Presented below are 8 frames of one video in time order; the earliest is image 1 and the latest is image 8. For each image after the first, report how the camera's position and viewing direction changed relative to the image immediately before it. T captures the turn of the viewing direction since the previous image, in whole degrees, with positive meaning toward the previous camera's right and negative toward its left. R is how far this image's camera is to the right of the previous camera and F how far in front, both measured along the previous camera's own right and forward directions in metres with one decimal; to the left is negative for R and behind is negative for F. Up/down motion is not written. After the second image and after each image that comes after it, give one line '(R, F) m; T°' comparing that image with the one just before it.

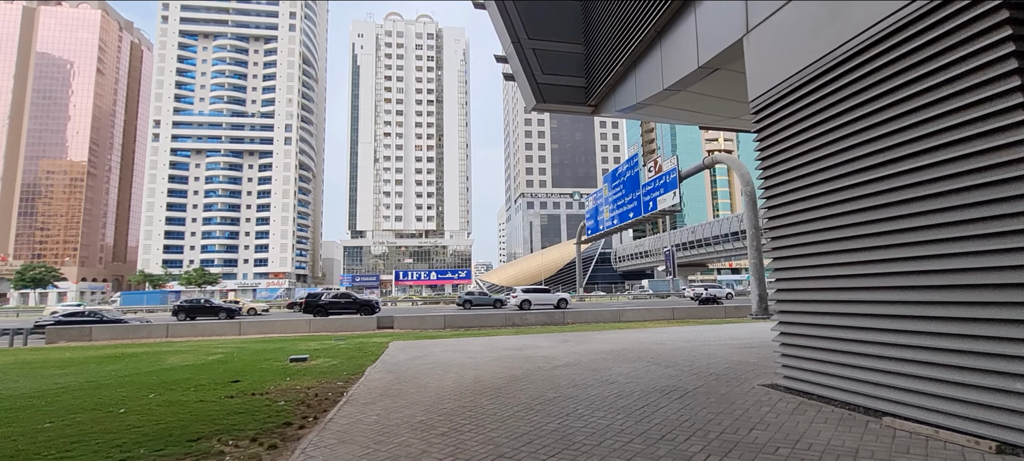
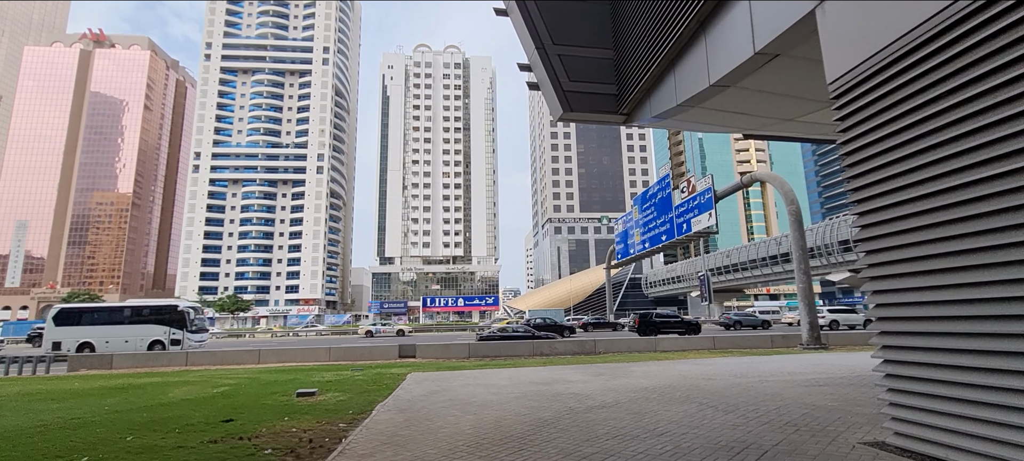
(0.0, +0.9) m; -3°
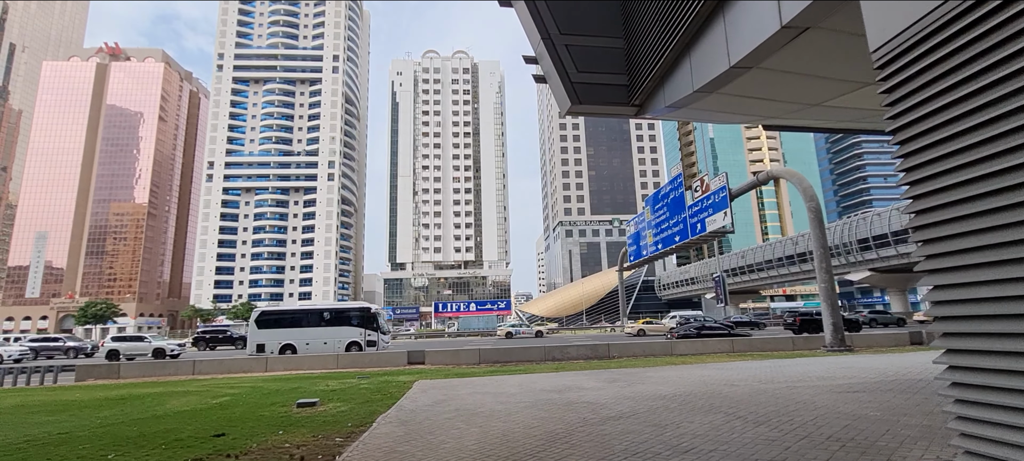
(+0.1, +0.5) m; -1°
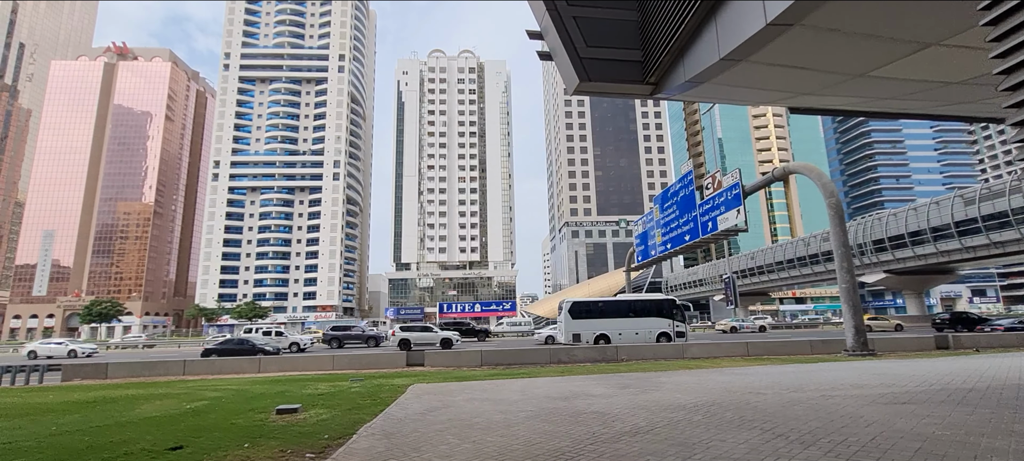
(+0.1, +0.8) m; -1°
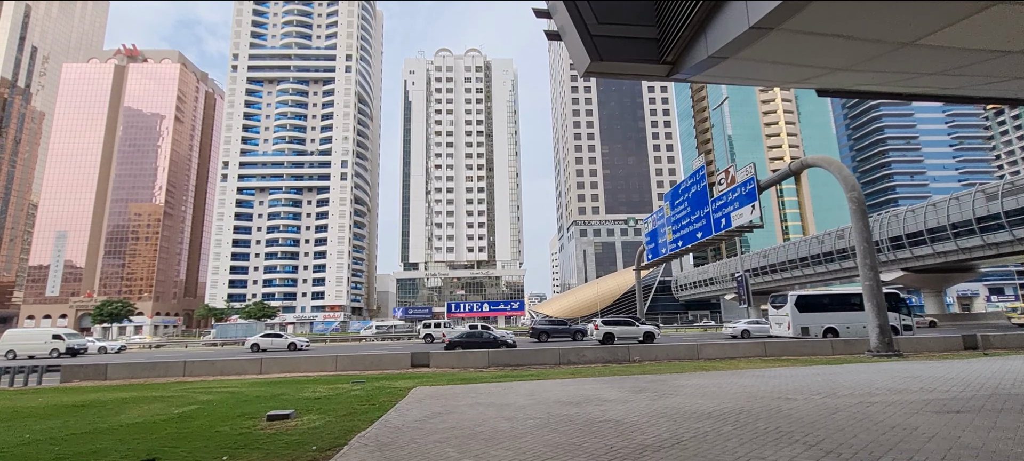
(0.0, +0.6) m; -1°
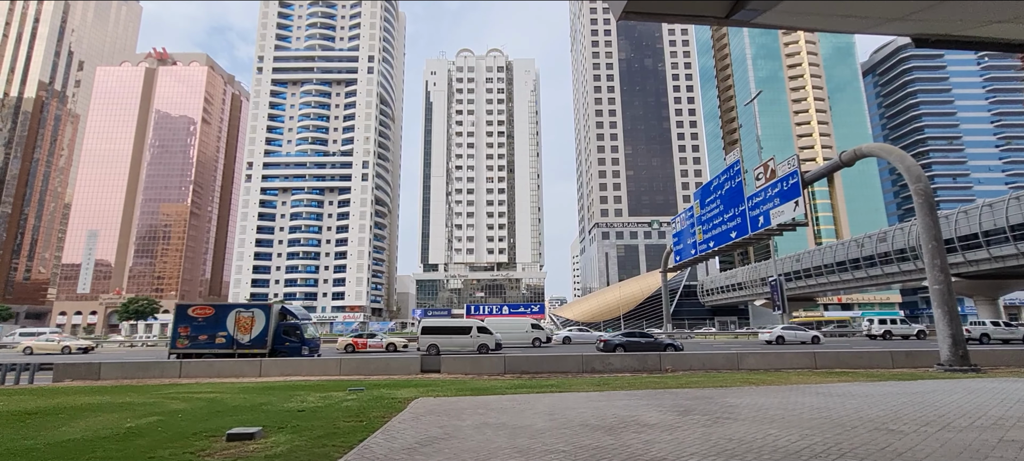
(0.0, +1.5) m; -2°
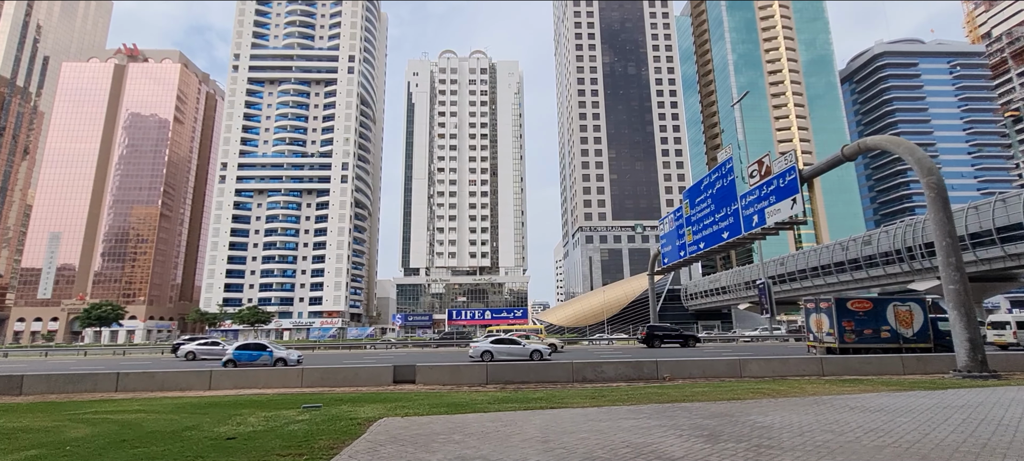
(0.0, +1.4) m; +2°
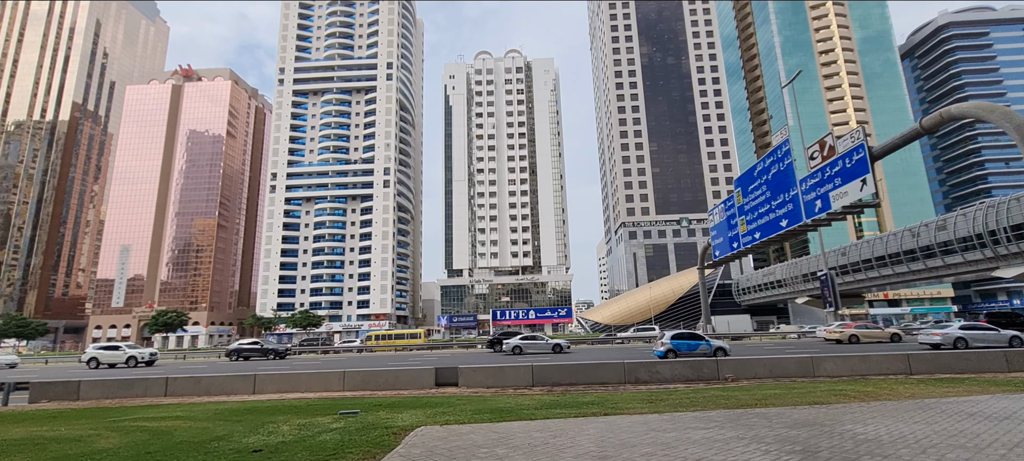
(0.0, +0.8) m; -5°
